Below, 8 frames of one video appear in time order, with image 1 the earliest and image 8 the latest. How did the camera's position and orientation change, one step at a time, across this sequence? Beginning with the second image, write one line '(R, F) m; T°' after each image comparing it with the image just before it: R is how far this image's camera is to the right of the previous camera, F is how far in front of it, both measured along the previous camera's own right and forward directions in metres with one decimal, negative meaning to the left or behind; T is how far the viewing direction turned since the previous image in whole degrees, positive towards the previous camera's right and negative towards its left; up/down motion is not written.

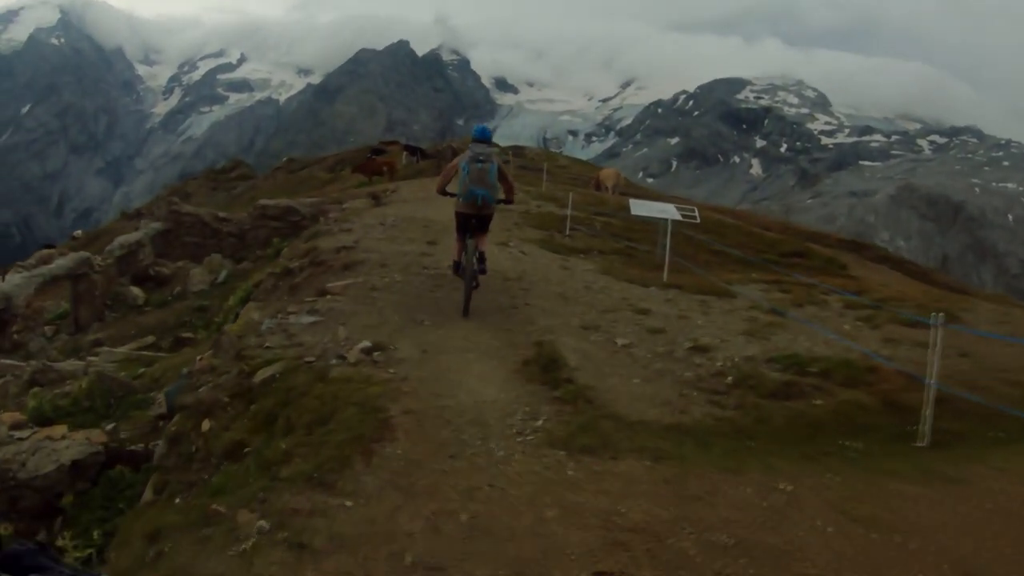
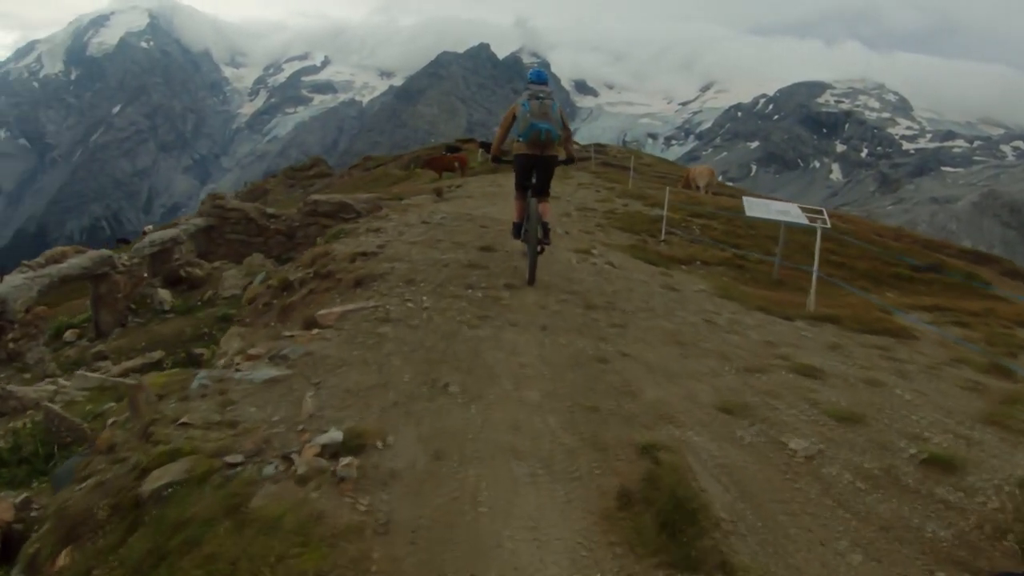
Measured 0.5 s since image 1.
(-0.1, +6.3) m; -4°
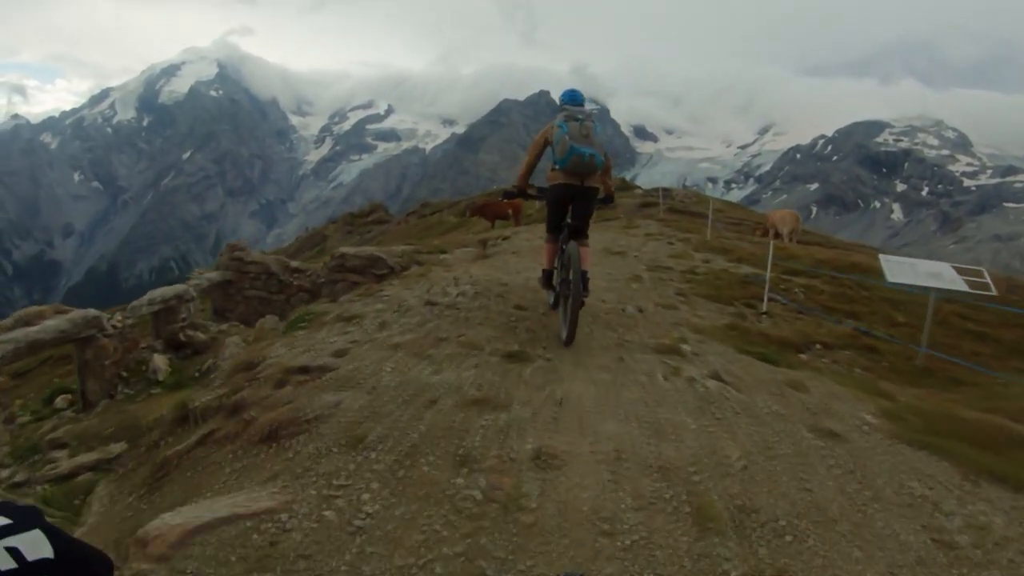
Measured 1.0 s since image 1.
(+0.2, +6.3) m; -3°
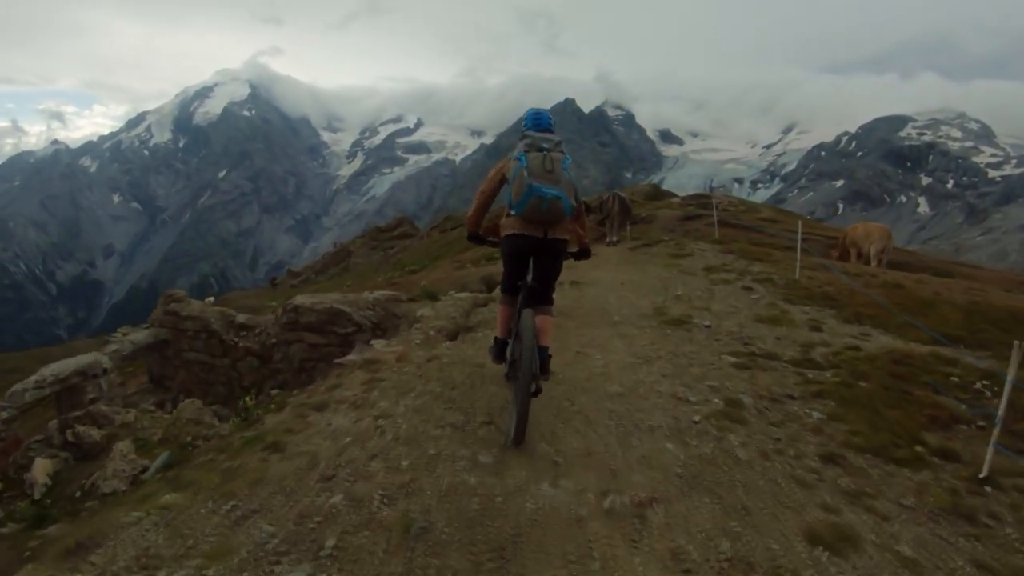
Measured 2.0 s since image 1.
(+0.6, +9.8) m; -2°
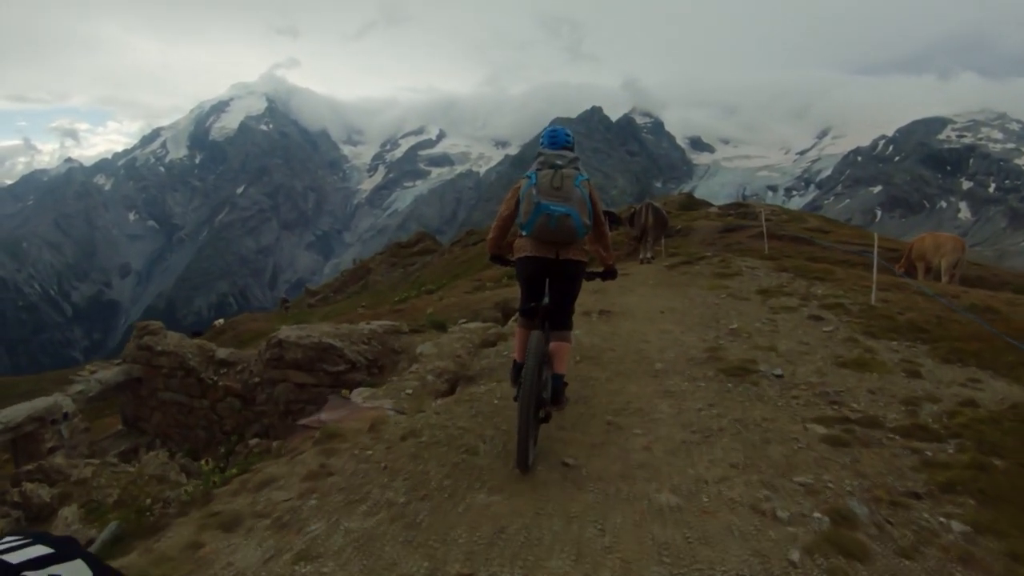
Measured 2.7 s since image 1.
(+0.2, +3.3) m; -2°
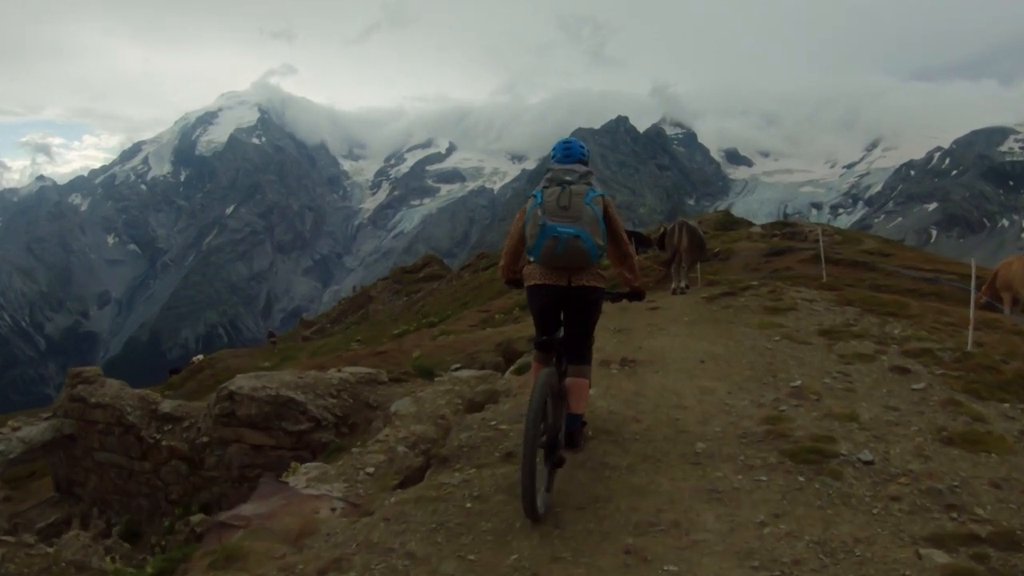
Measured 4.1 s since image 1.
(+0.4, +3.0) m; -2°
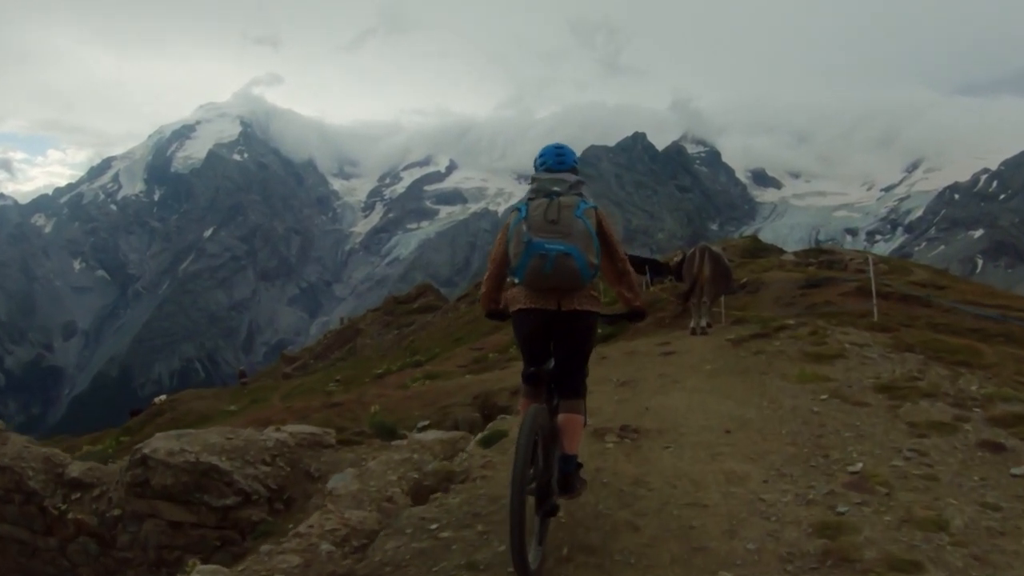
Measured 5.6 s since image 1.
(+0.4, +2.6) m; -1°
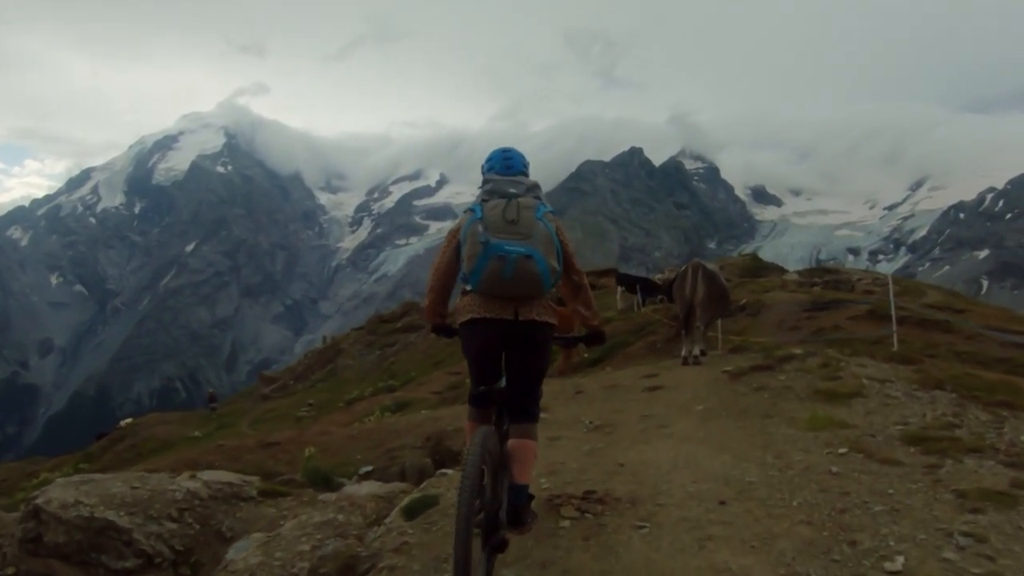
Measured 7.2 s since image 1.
(+0.5, +1.8) m; -1°
